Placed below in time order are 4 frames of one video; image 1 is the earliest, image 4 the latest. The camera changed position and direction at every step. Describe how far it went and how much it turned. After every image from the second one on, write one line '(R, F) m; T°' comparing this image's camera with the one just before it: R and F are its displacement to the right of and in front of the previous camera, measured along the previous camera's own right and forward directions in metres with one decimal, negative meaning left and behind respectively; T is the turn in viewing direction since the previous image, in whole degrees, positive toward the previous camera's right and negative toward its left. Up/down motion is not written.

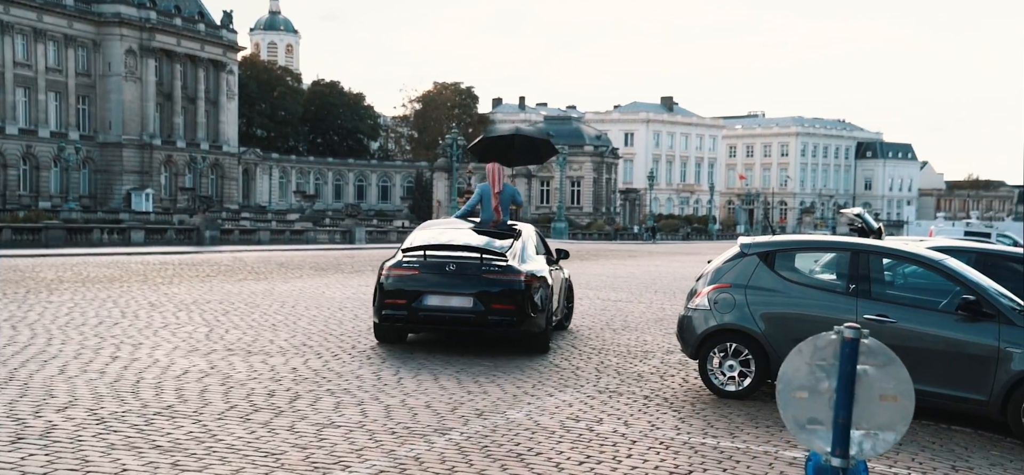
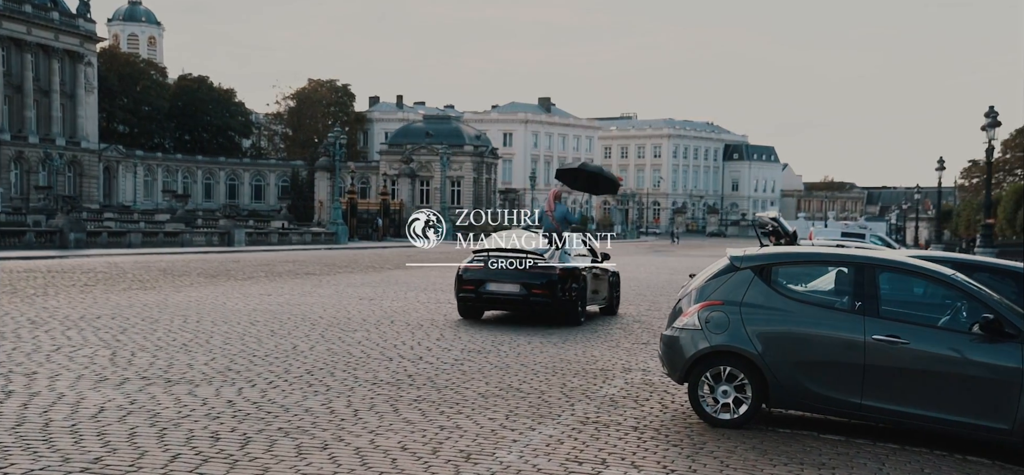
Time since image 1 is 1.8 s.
(-0.8, +0.9) m; +8°
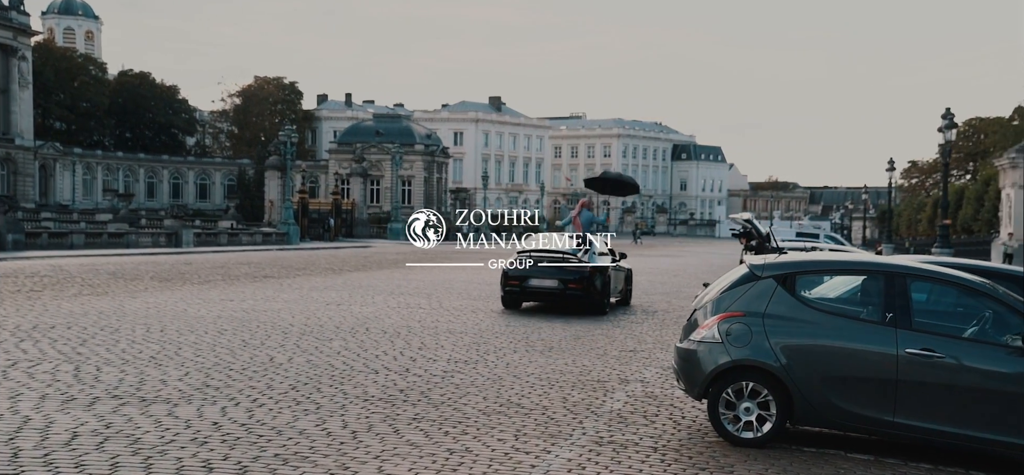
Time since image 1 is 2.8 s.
(-0.5, +0.5) m; +3°
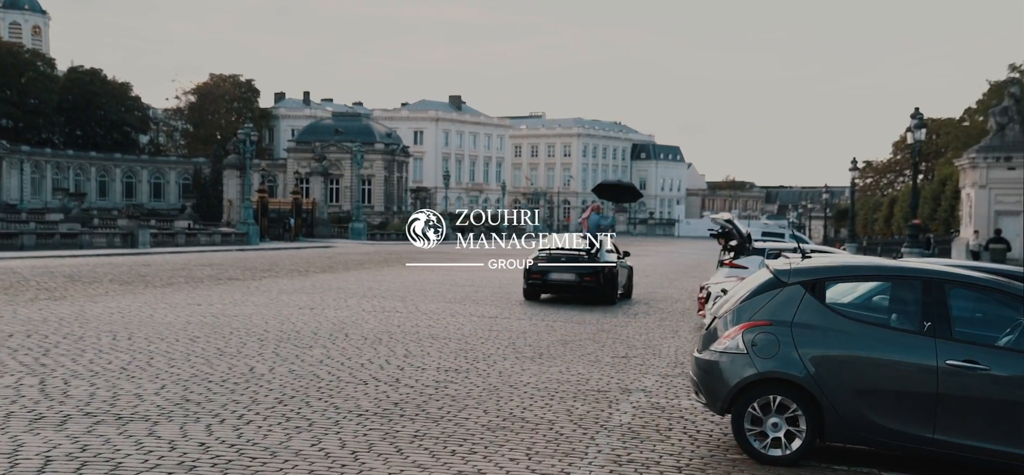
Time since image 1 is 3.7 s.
(-0.4, +0.5) m; +3°
